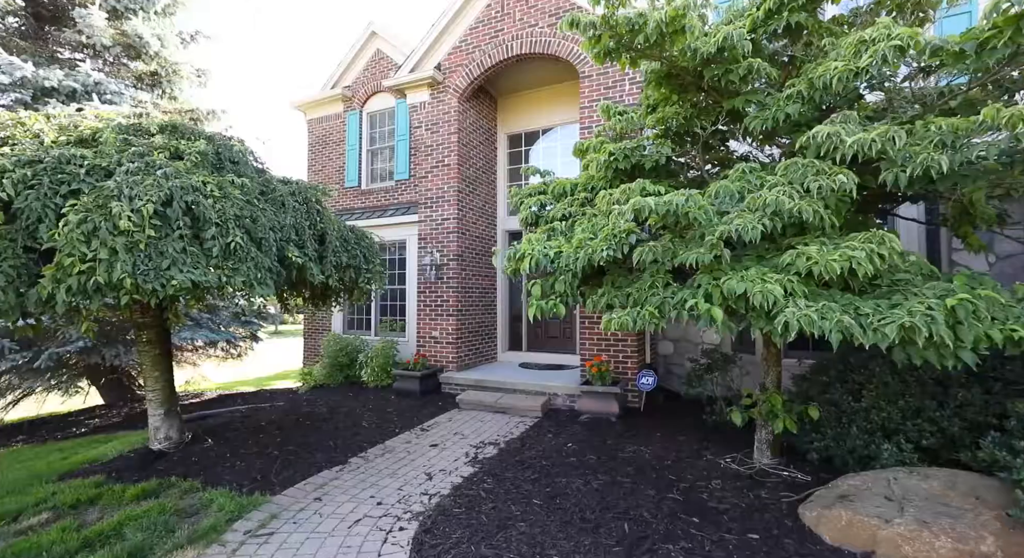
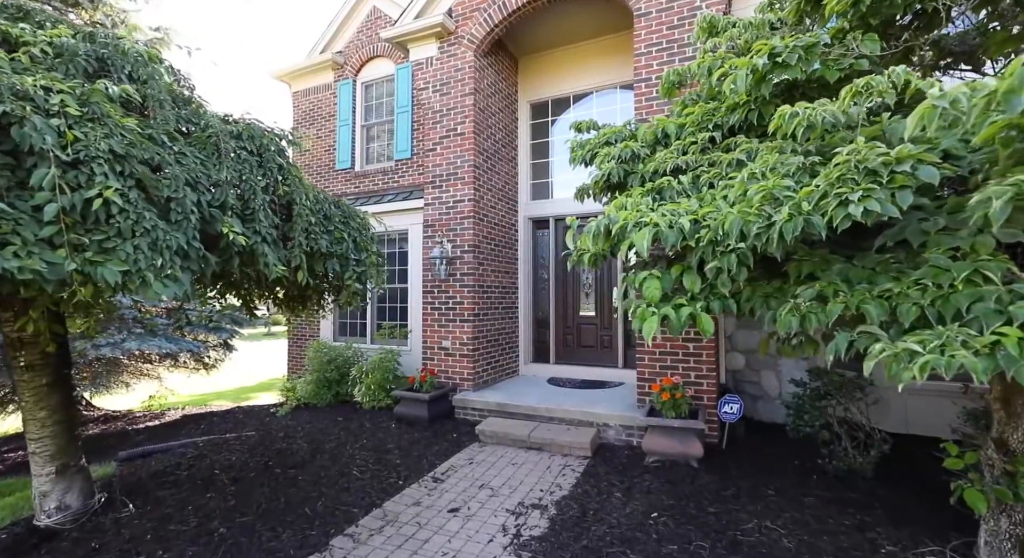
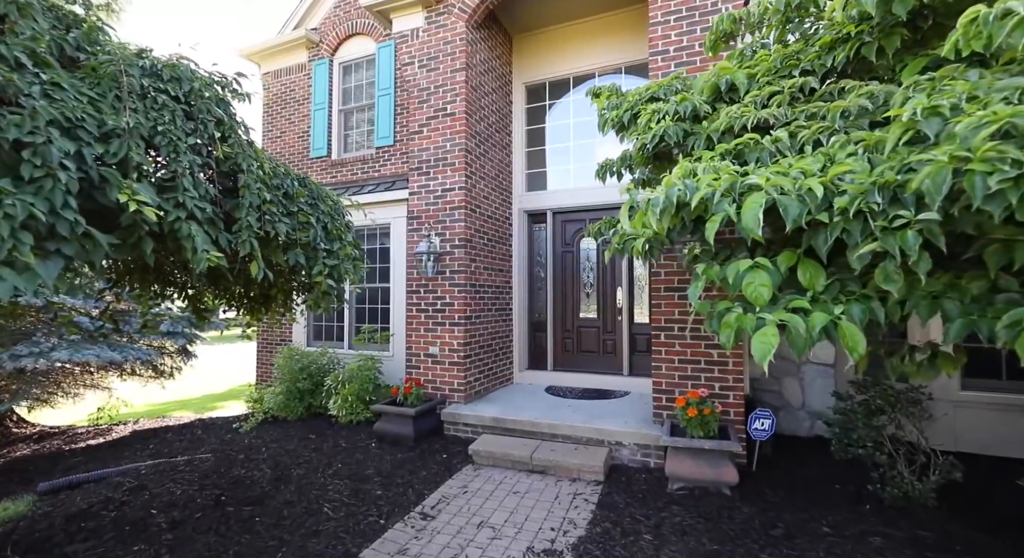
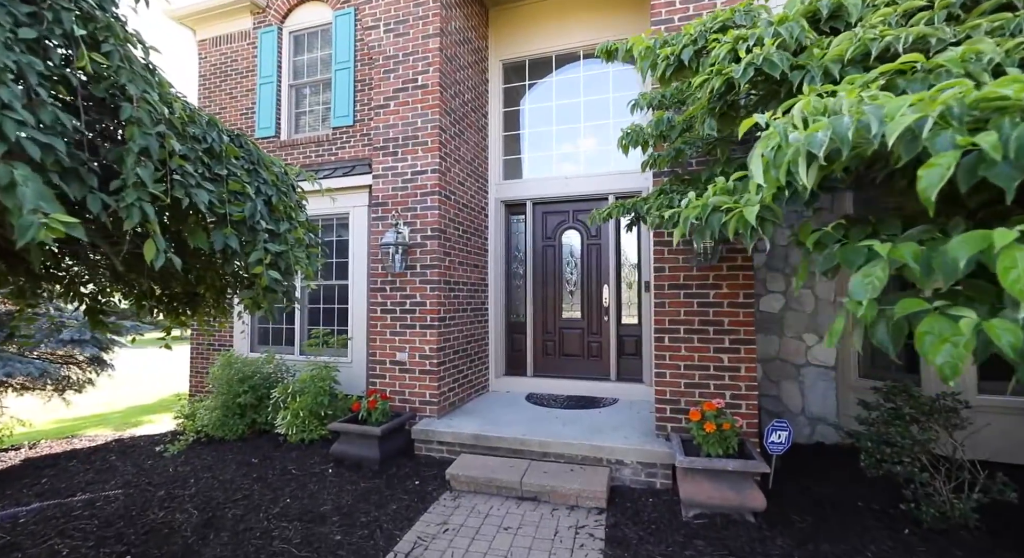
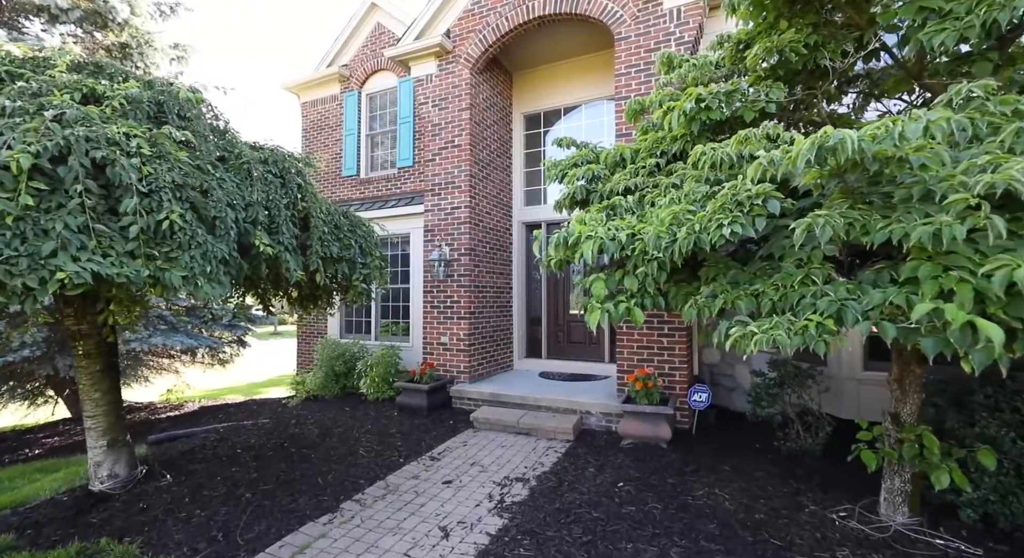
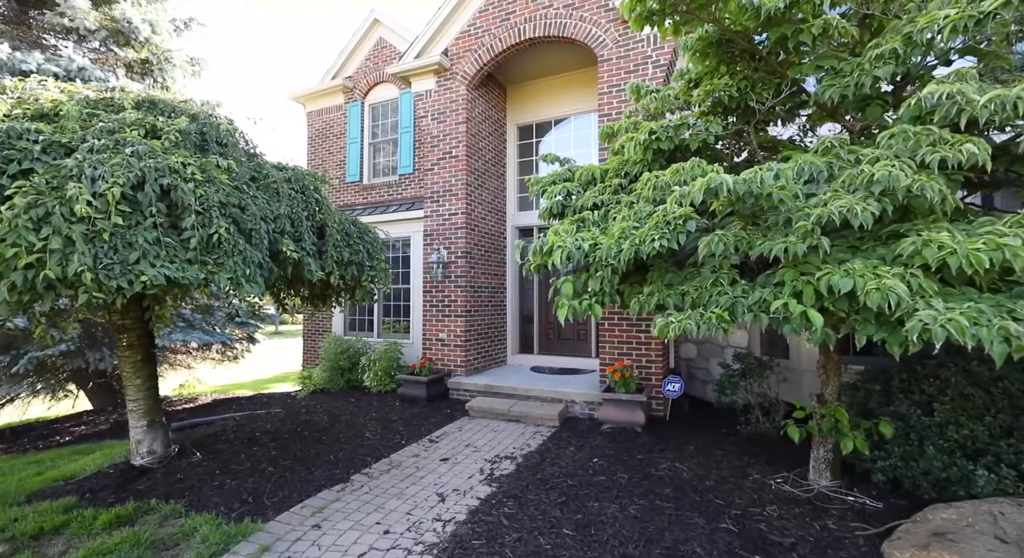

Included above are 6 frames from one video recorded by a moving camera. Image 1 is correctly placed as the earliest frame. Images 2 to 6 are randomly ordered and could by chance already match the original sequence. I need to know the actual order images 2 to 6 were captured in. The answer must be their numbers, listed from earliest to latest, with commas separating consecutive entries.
6, 5, 2, 3, 4
